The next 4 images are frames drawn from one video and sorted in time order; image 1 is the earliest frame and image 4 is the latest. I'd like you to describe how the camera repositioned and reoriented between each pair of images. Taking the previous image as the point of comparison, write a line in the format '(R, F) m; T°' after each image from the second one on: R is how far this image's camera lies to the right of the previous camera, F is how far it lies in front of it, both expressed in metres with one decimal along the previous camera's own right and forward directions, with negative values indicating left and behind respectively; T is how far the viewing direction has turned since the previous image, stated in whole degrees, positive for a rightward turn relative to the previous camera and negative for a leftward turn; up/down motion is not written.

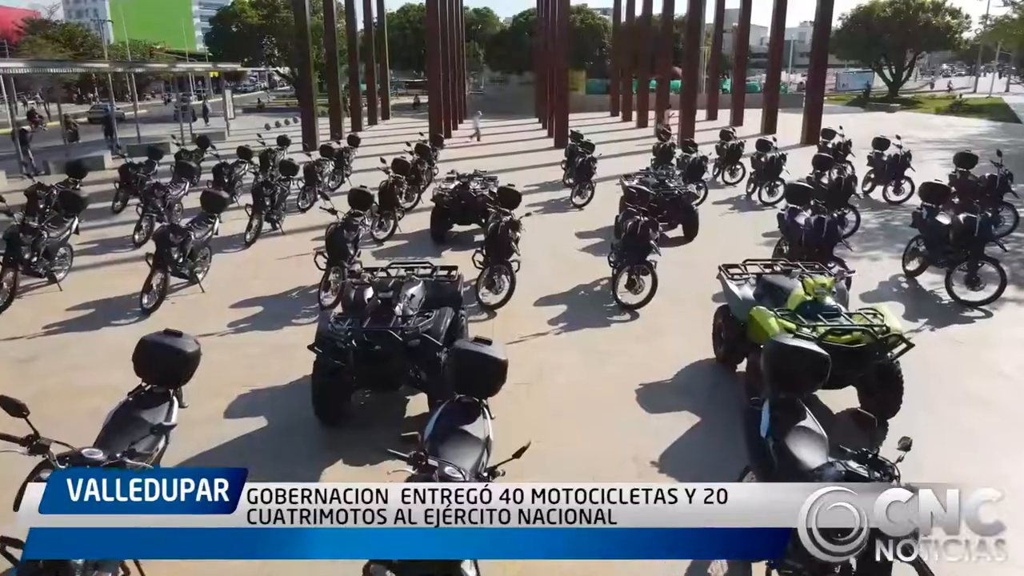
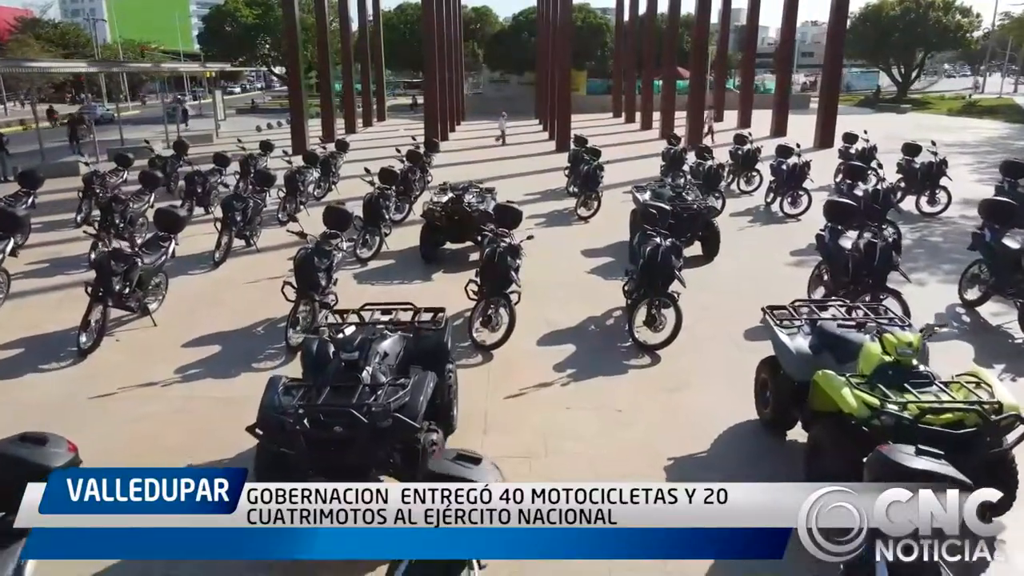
(0.0, +1.1) m; 0°
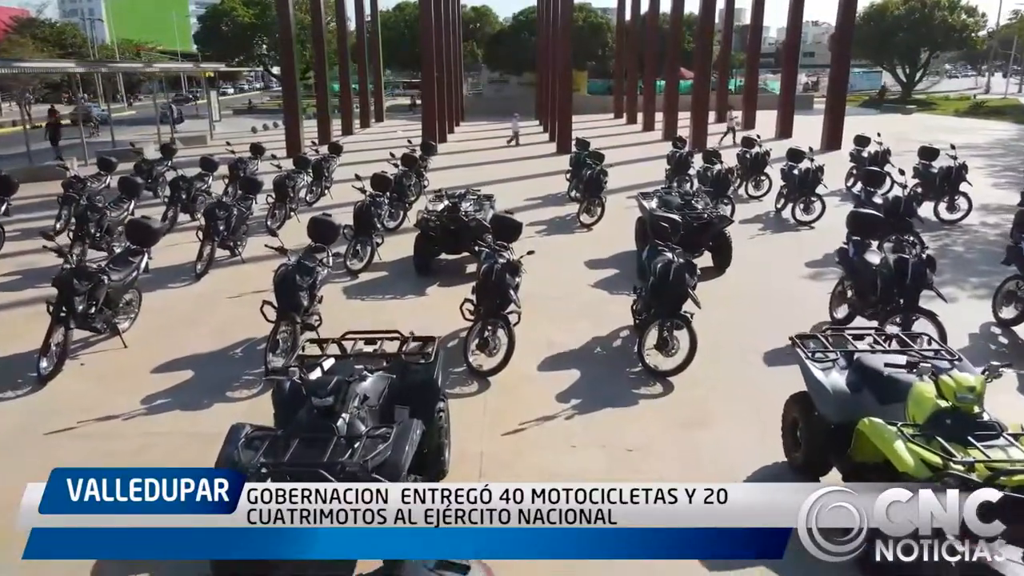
(0.0, +0.5) m; 0°
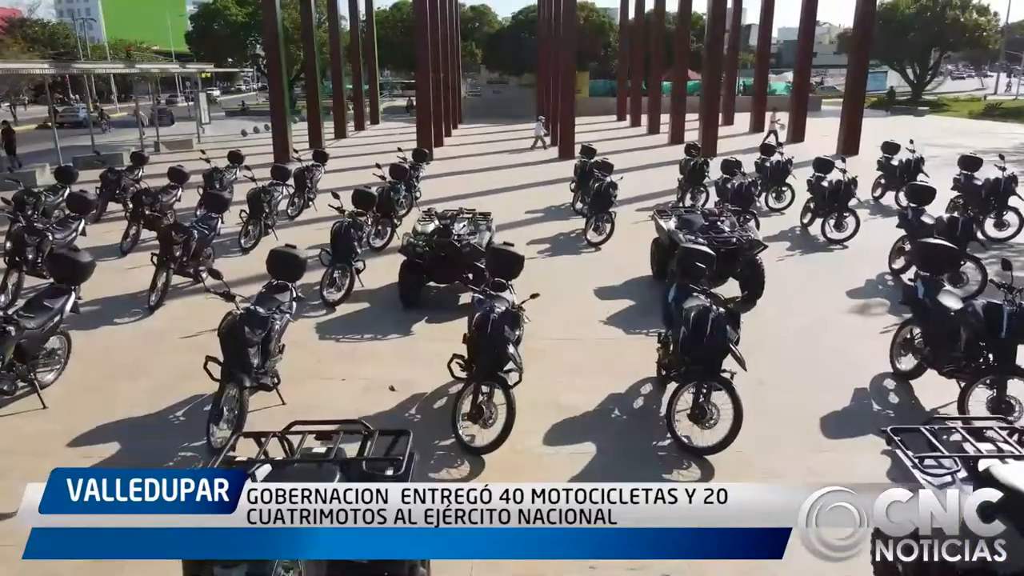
(0.0, +1.1) m; 0°
